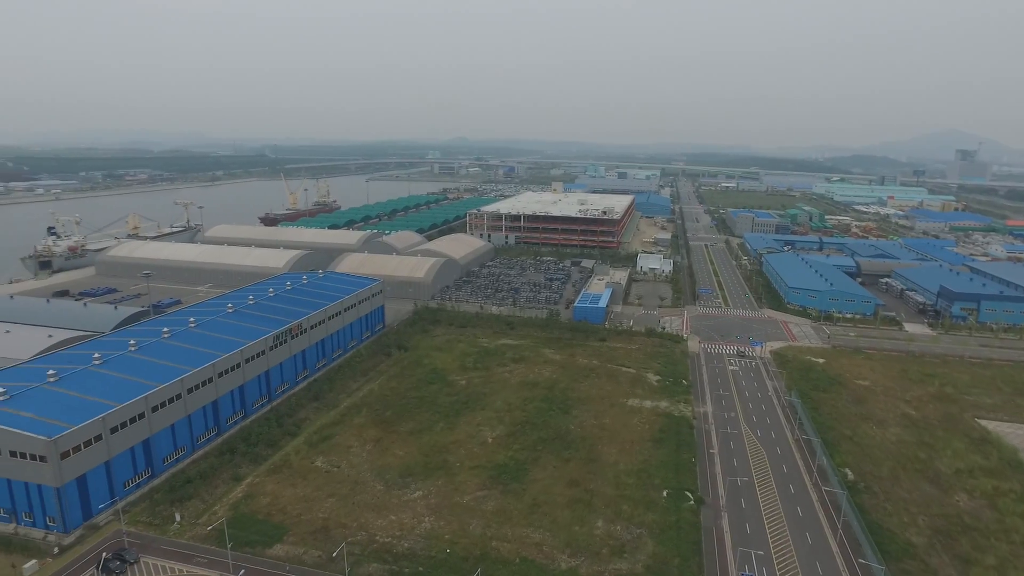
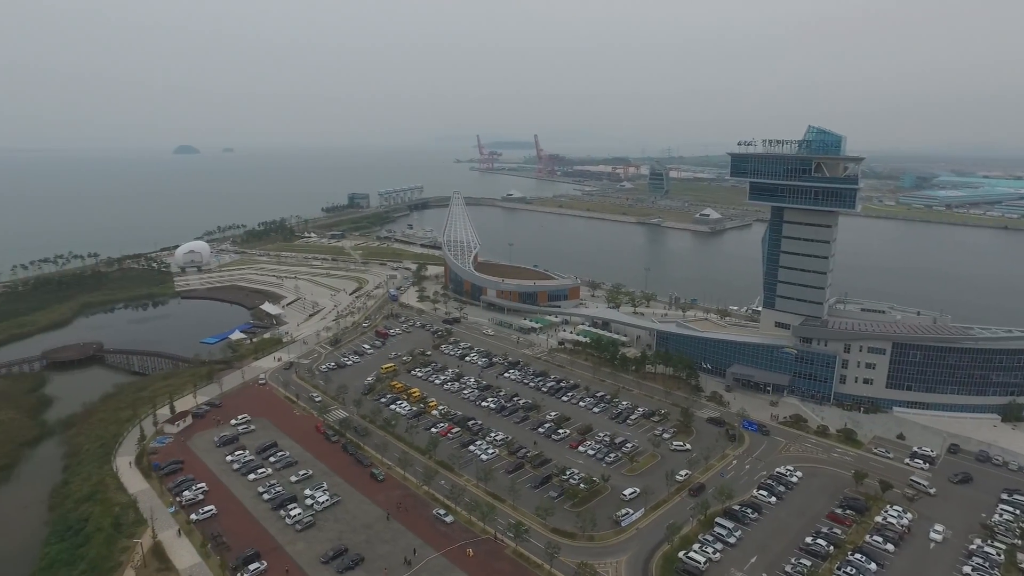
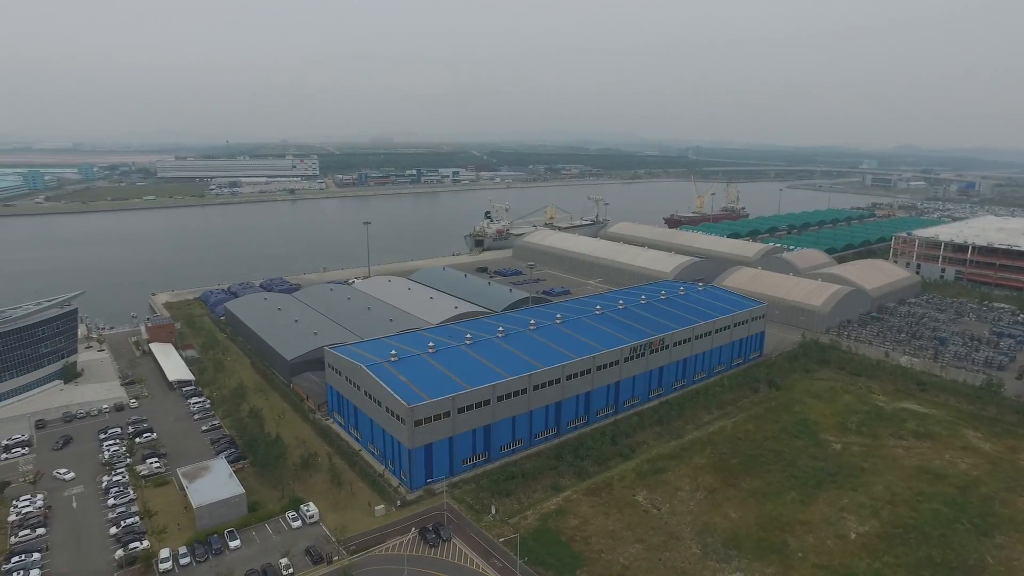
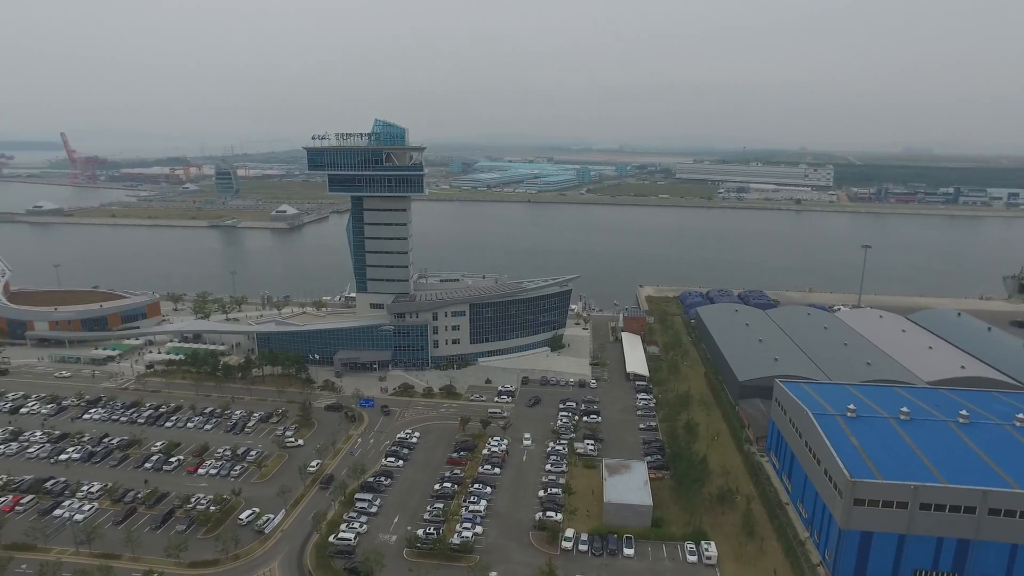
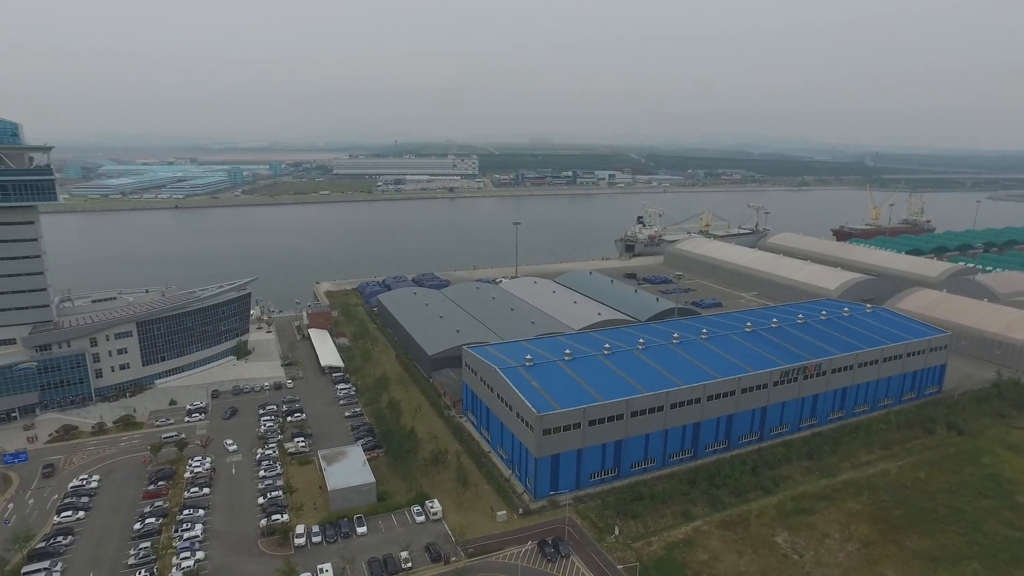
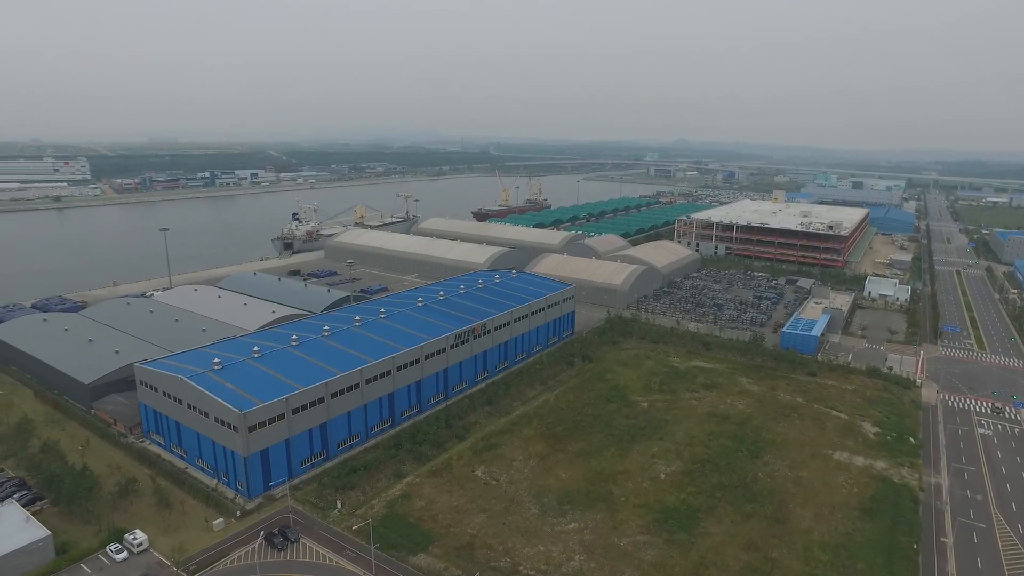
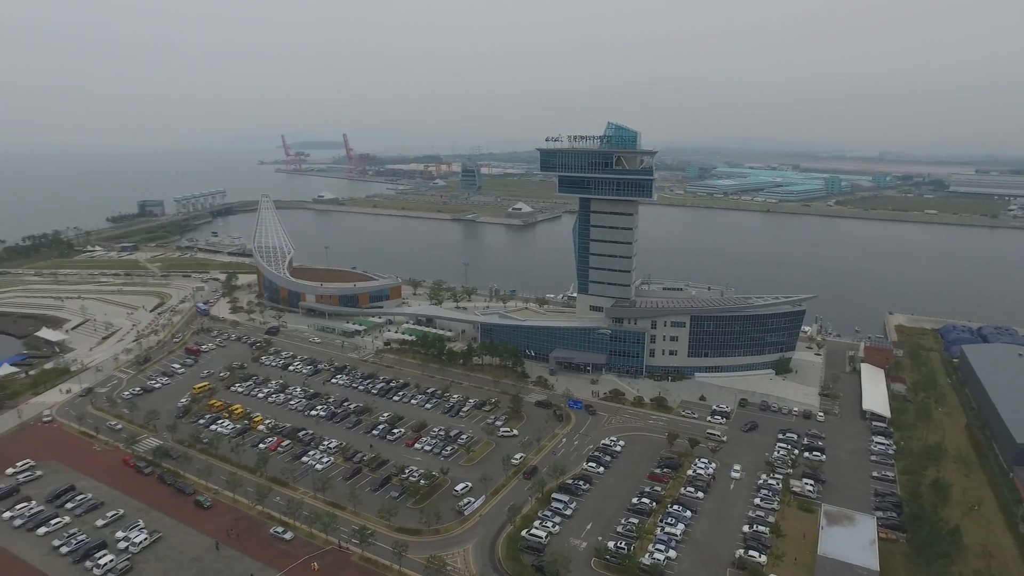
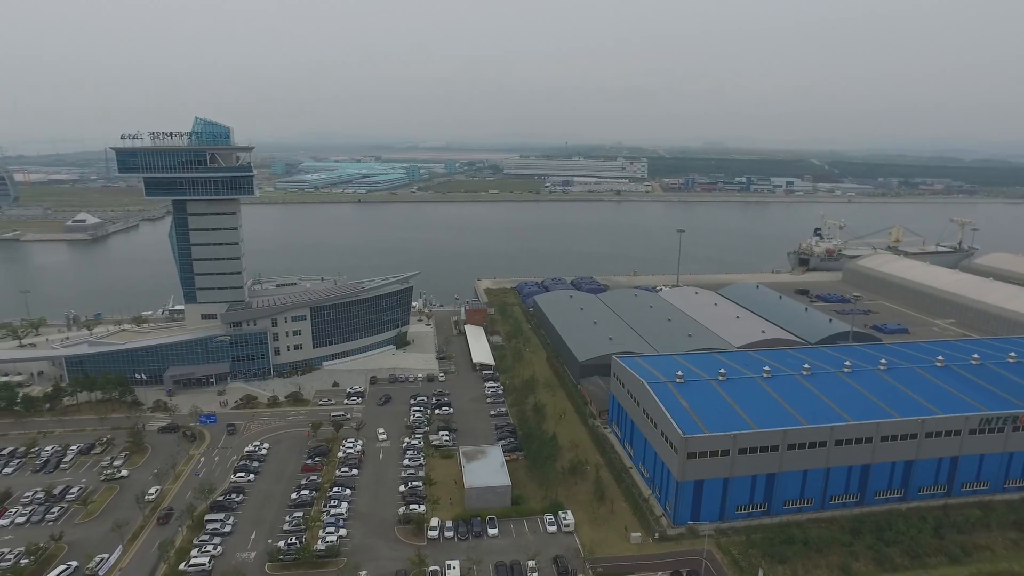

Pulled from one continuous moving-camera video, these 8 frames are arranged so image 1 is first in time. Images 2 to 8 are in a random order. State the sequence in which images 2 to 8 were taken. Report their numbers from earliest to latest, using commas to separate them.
6, 3, 5, 8, 4, 7, 2
